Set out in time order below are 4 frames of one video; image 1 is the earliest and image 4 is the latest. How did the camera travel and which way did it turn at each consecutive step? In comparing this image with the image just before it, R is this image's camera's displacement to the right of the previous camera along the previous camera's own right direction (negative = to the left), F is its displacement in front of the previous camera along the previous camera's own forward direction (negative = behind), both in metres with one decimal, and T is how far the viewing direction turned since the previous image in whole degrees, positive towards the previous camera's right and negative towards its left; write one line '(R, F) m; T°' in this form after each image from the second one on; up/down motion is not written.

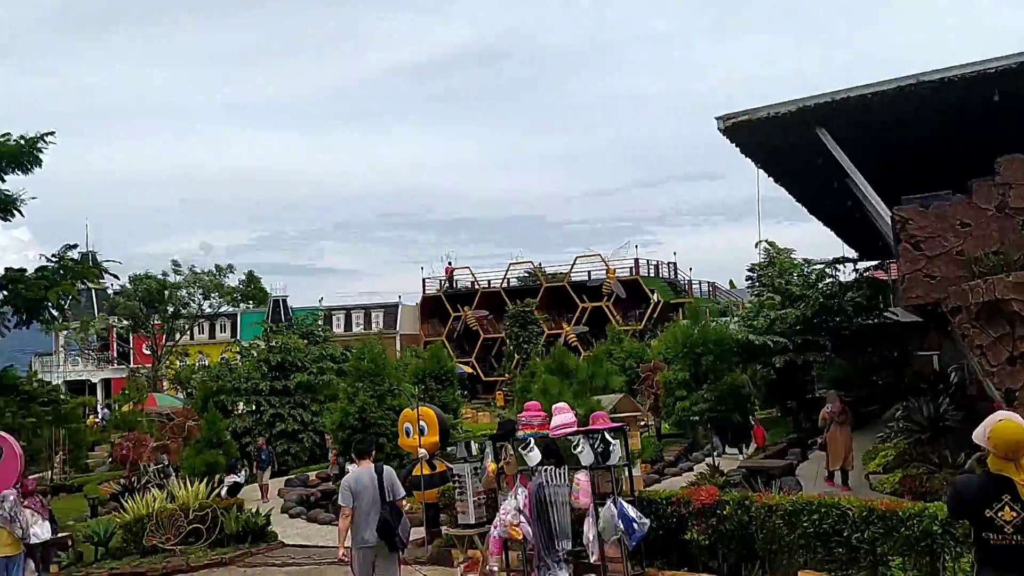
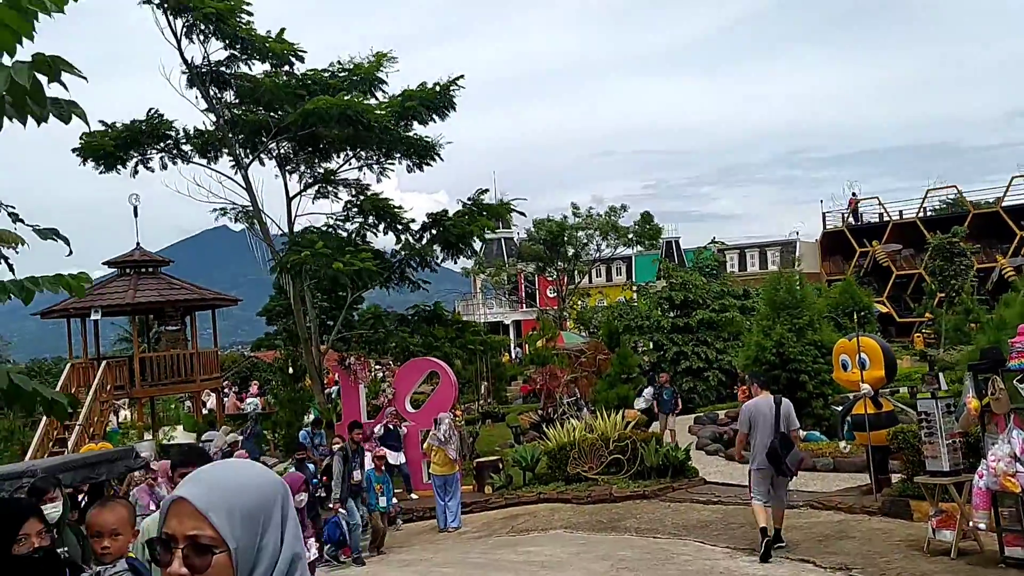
(-0.6, +0.9) m; -24°
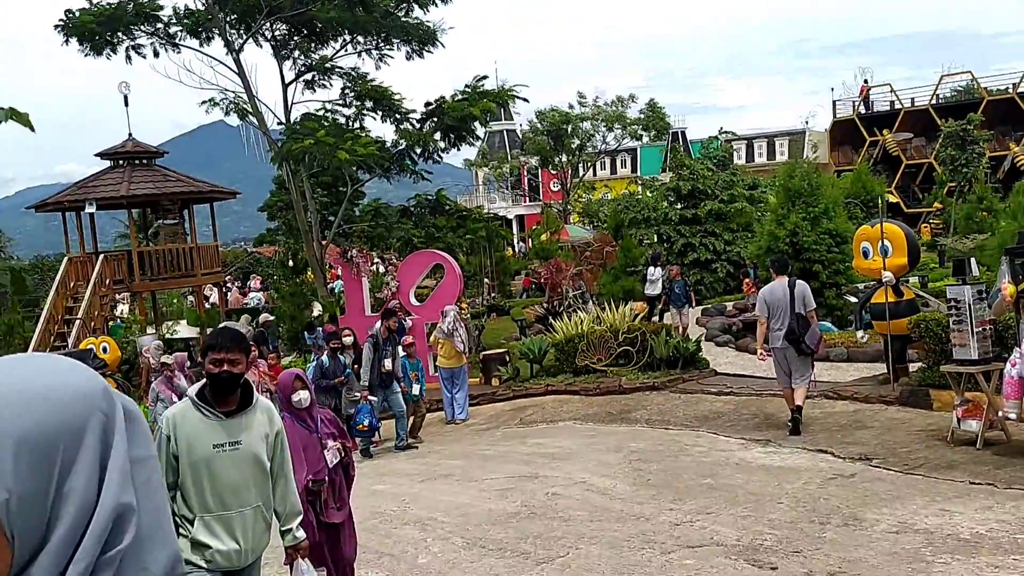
(-0.1, +0.4) m; 0°
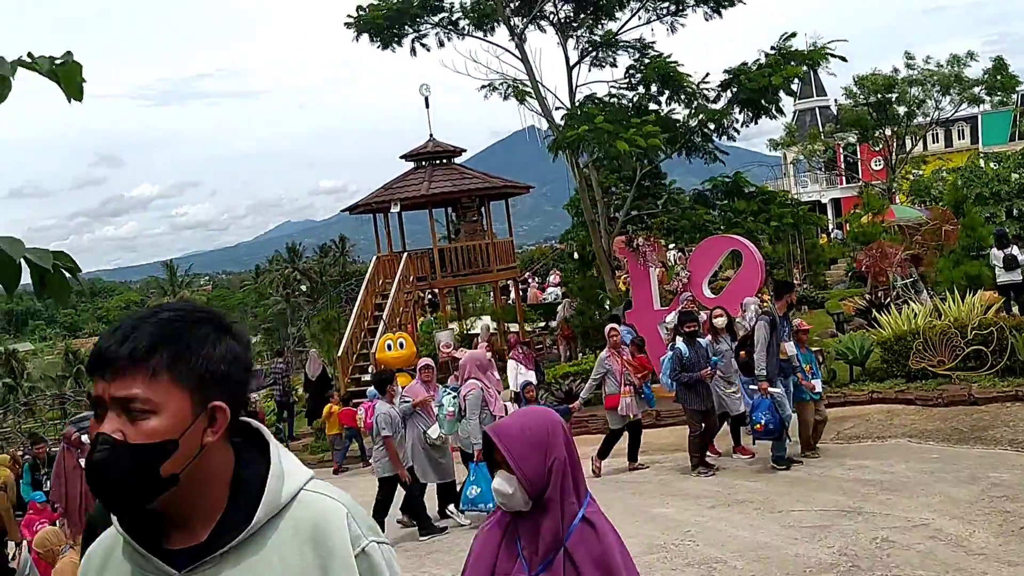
(0.0, +1.4) m; -20°
